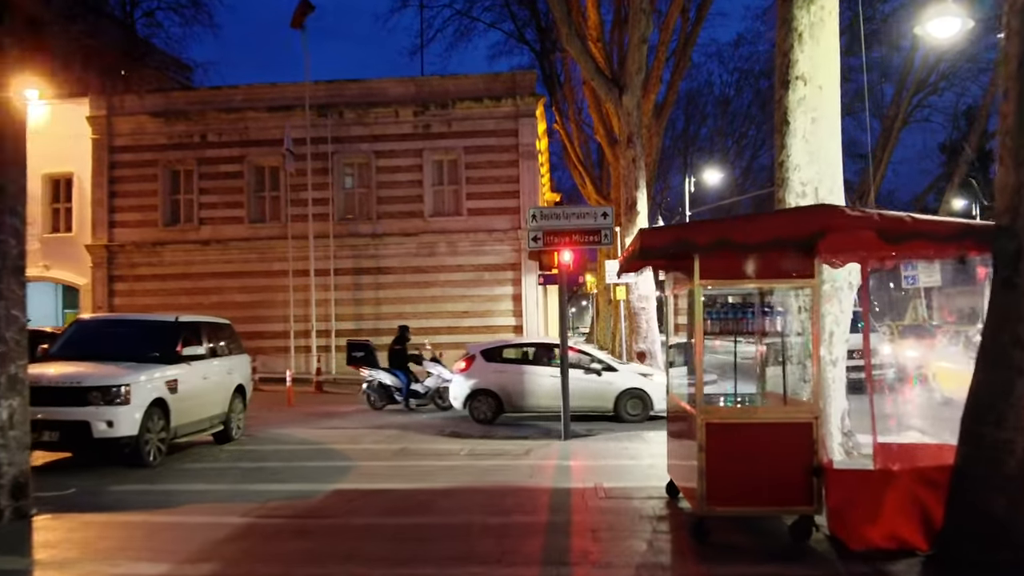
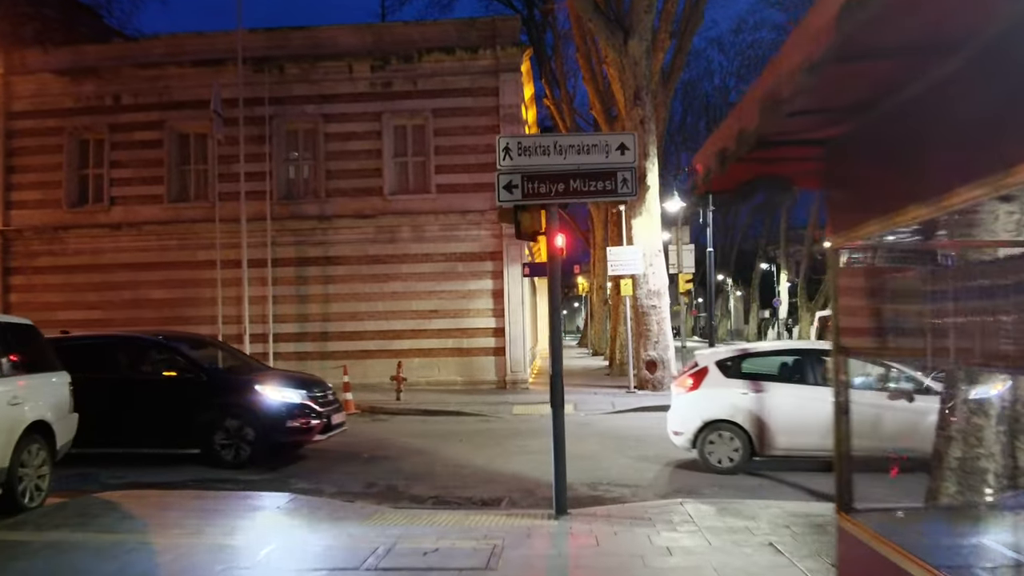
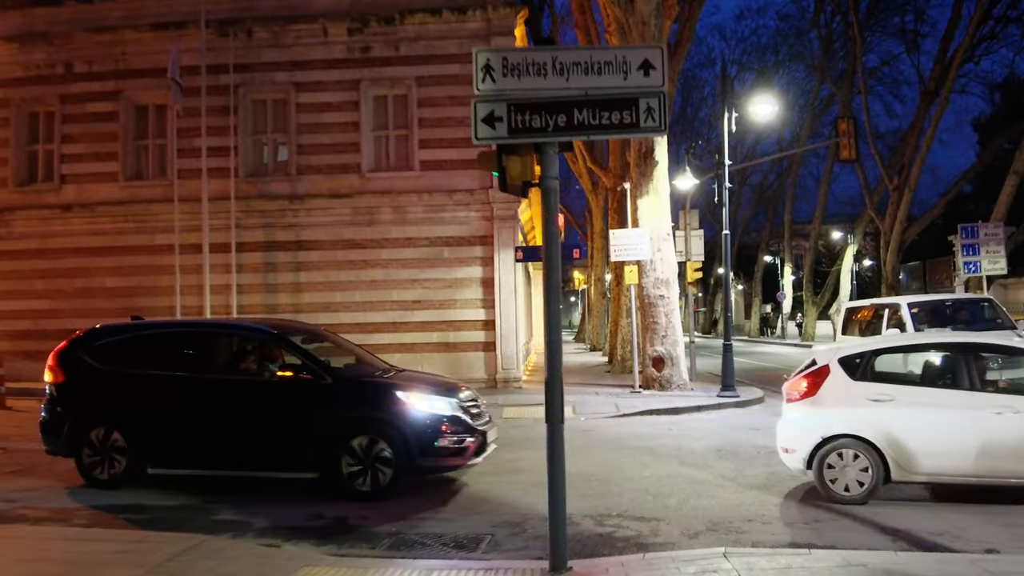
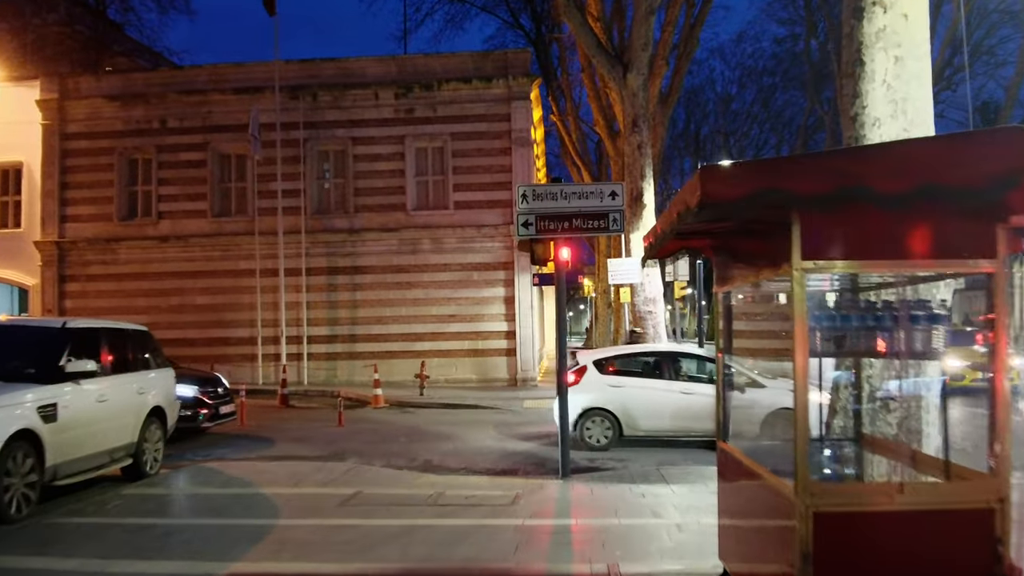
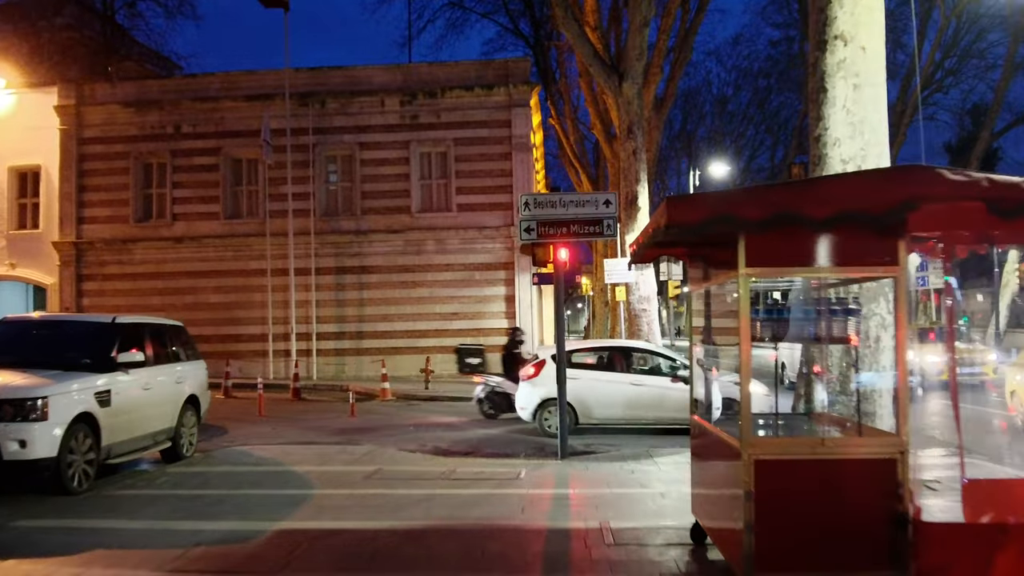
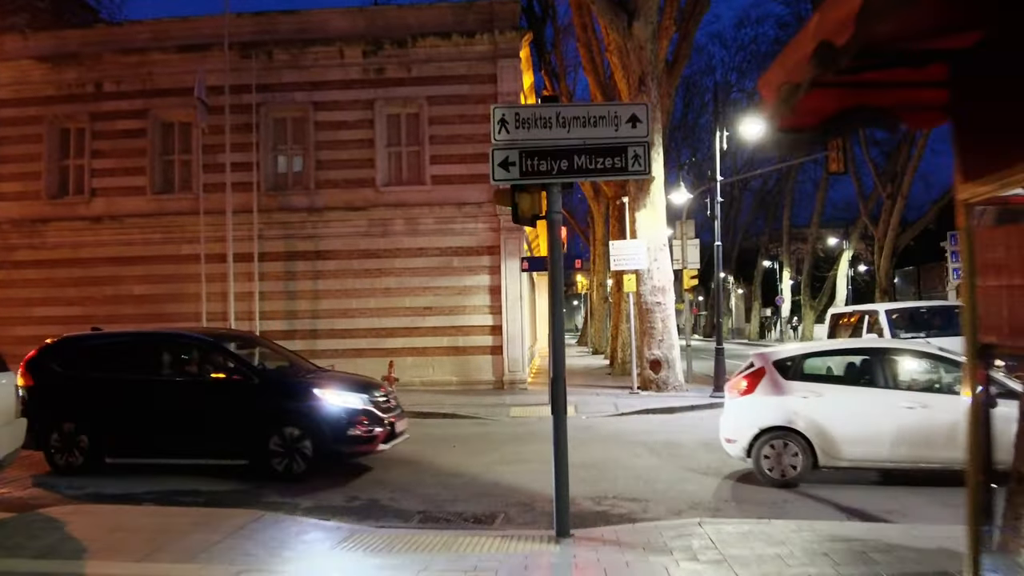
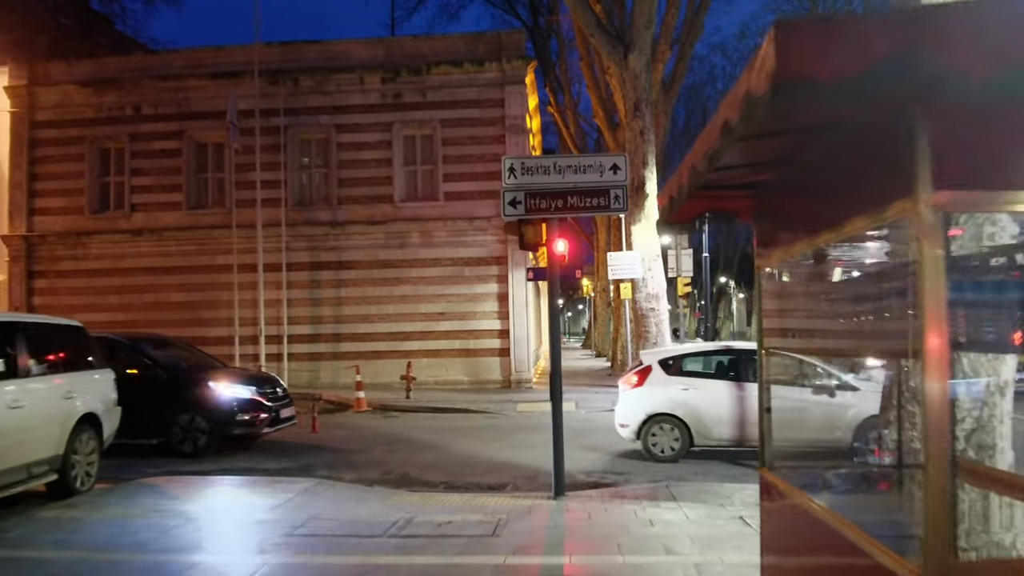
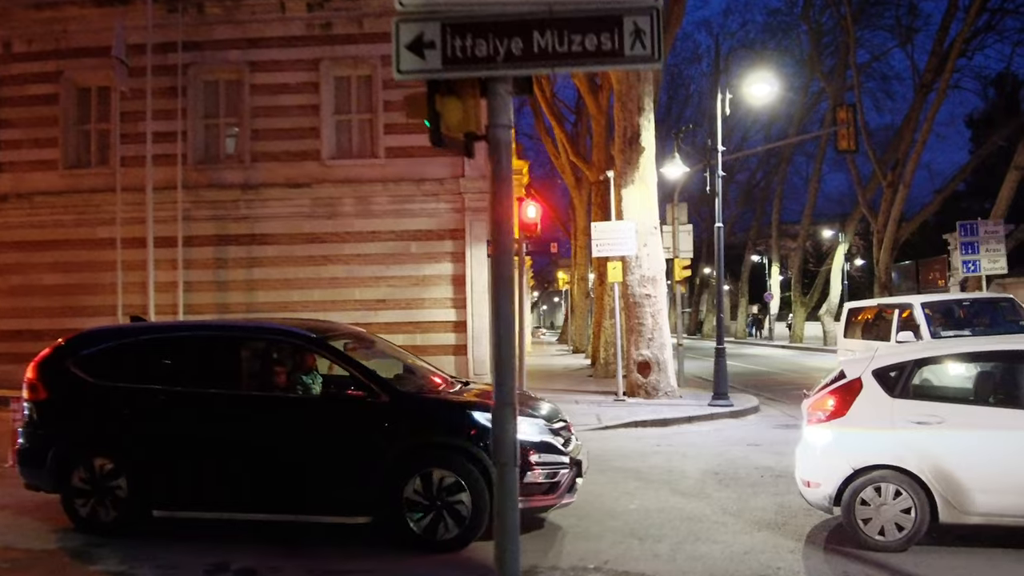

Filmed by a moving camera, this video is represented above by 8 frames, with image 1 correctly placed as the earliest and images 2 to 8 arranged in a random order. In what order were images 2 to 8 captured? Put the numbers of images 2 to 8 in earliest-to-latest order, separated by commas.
5, 4, 7, 2, 6, 3, 8
